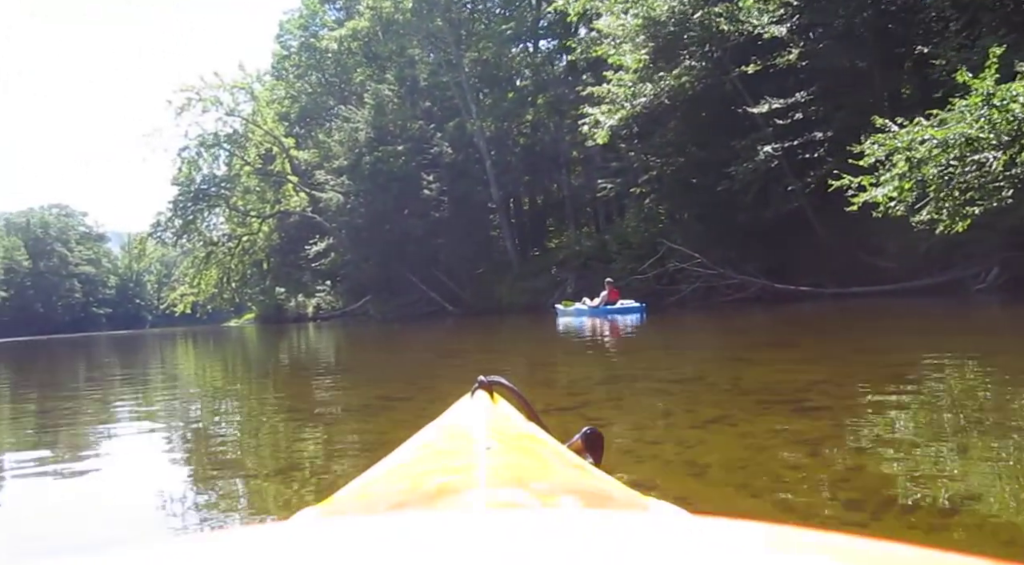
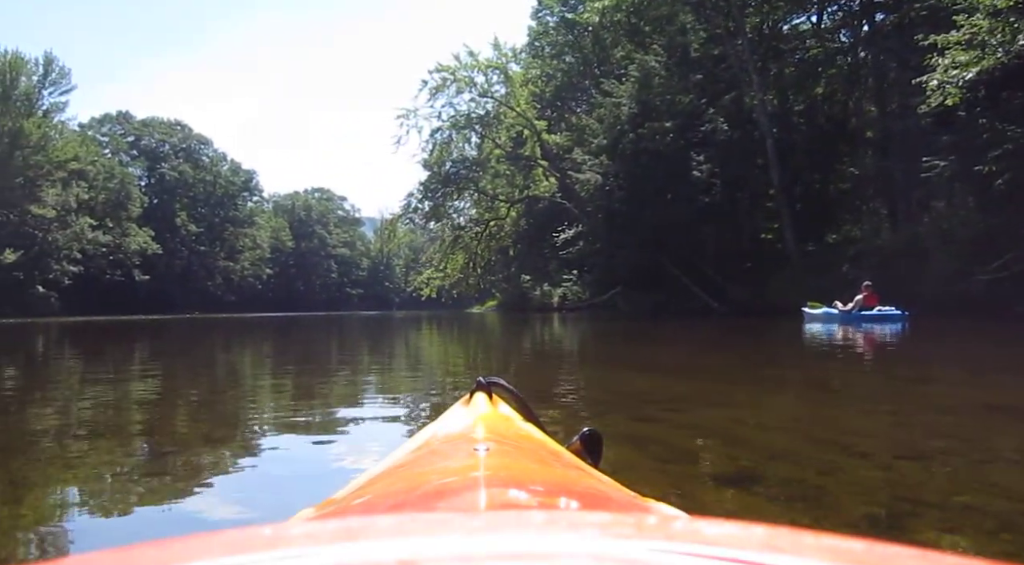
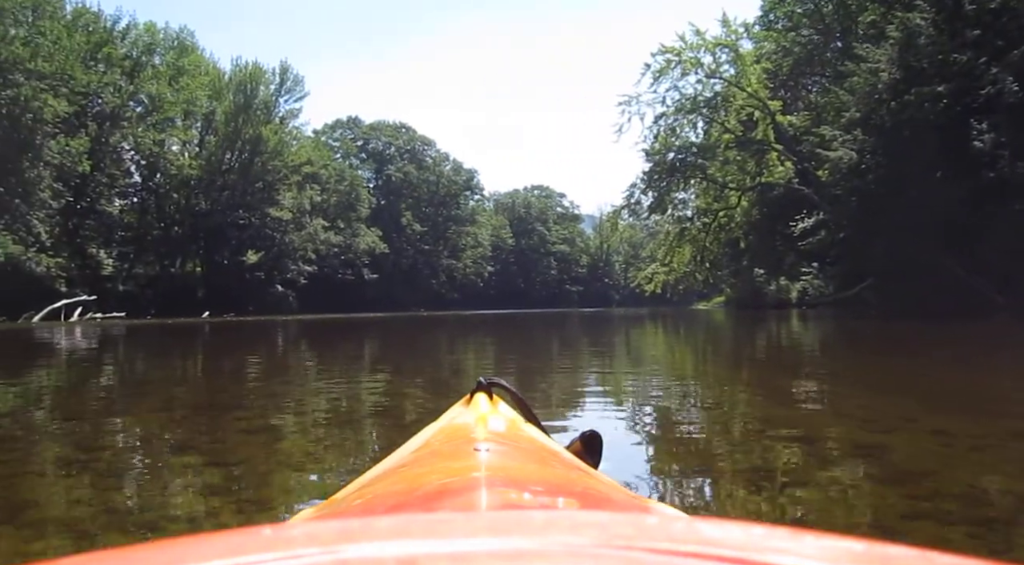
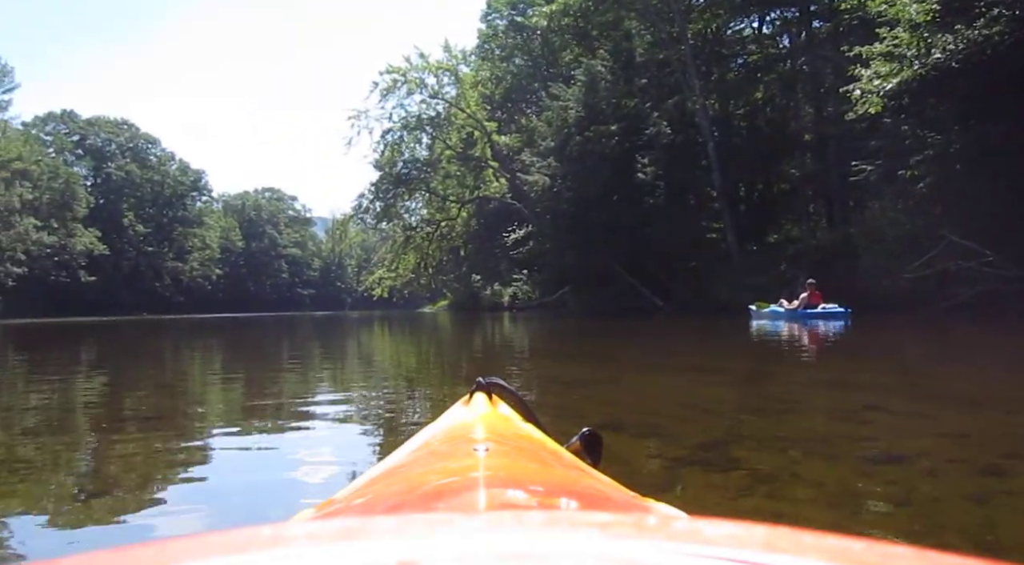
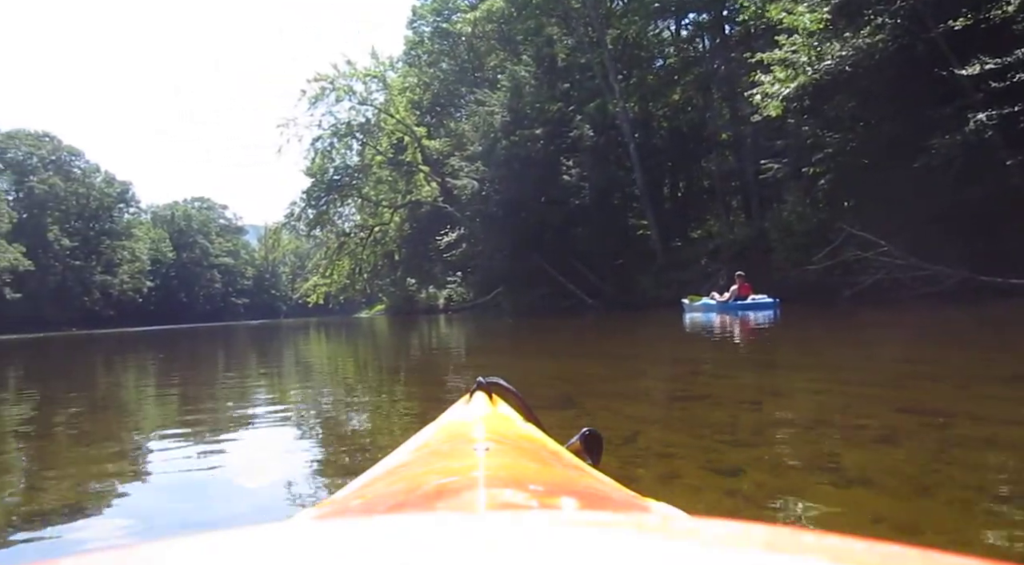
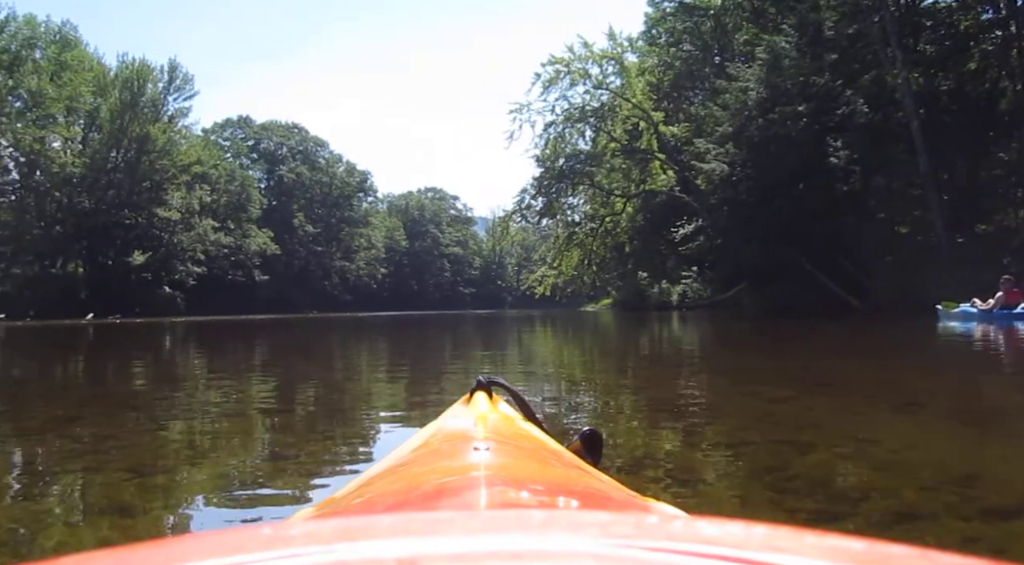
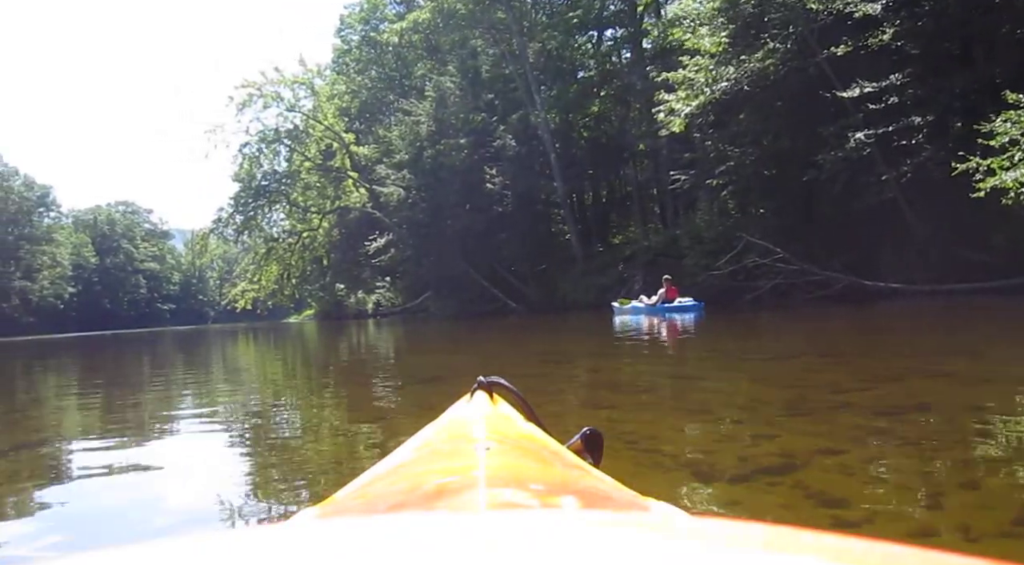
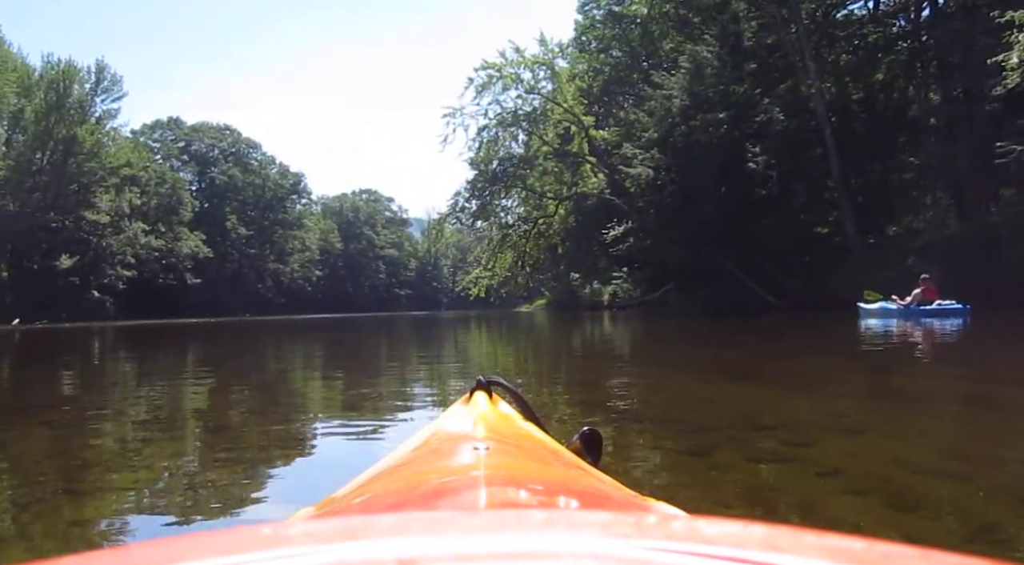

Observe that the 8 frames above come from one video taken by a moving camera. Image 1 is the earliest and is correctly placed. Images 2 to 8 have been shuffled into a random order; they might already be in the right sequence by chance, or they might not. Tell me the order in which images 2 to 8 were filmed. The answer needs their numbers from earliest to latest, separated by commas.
7, 5, 4, 2, 8, 6, 3
